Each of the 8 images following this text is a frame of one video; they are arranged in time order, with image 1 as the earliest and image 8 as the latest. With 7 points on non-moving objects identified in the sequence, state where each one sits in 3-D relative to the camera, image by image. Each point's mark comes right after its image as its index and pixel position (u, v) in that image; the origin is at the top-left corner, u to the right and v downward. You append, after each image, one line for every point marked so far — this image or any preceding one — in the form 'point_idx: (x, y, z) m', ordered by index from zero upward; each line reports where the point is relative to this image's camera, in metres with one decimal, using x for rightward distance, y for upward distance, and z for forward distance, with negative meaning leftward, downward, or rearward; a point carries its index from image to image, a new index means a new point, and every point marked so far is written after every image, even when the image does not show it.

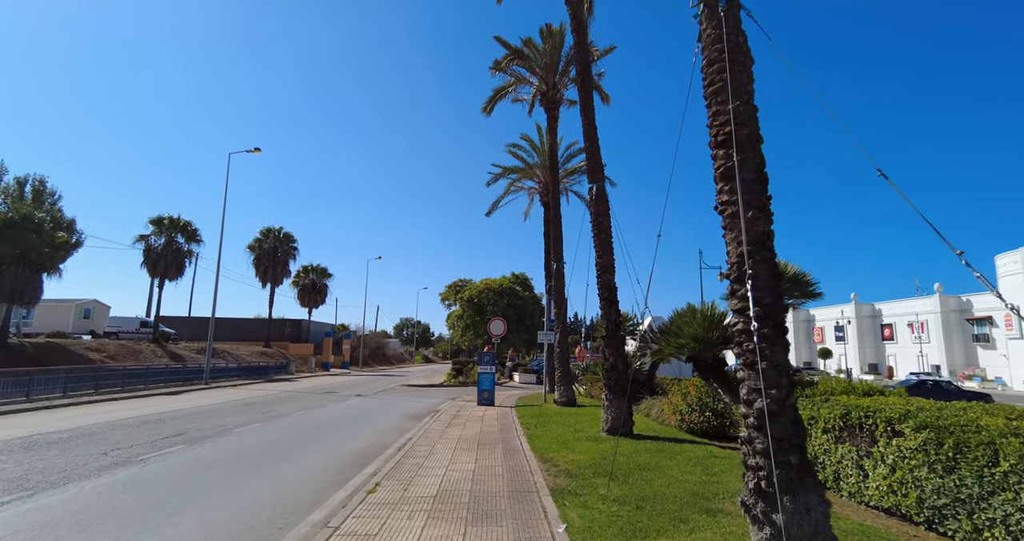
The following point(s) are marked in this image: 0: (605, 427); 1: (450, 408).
0: (+1.9, -3.2, +11.0) m
1: (-2.1, -4.8, +18.5) m
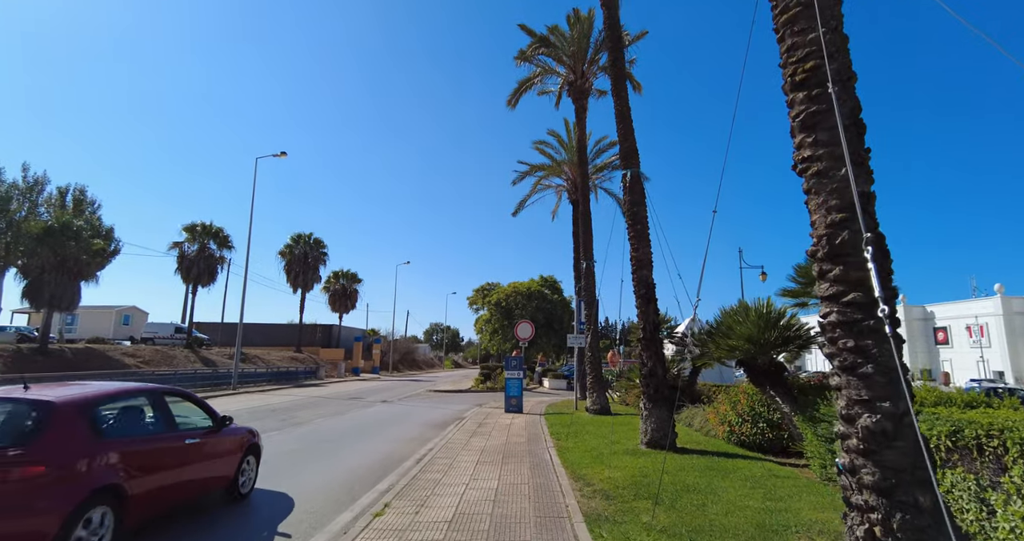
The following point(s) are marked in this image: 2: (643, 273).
0: (+2.5, -3.1, +9.9) m
1: (-1.2, -4.8, +17.6) m
2: (+2.5, 0.0, +10.1) m
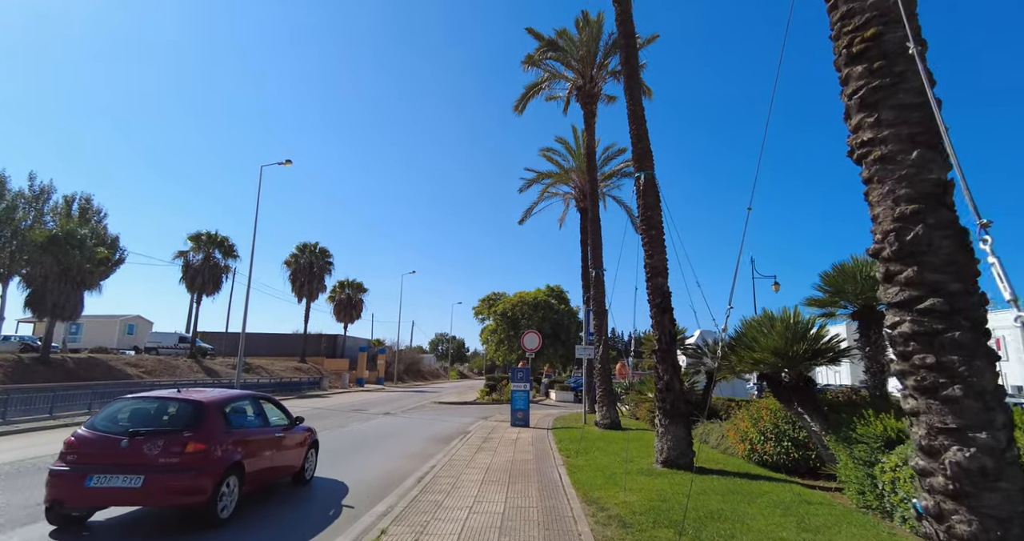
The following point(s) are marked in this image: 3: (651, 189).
0: (+2.6, -3.3, +9.3) m
1: (-1.0, -5.1, +17.1) m
2: (+2.6, -0.2, +9.5) m
3: (+2.6, +1.5, +9.7) m
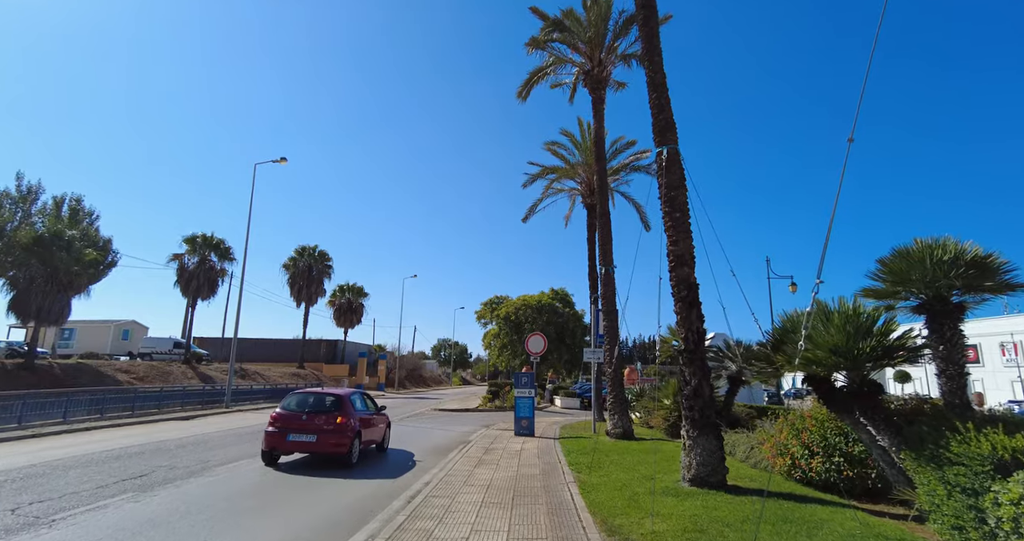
0: (+2.6, -3.1, +8.0) m
1: (-0.9, -5.0, +15.8) m
2: (+2.7, 0.0, +8.3) m
3: (+2.6, +1.7, +8.5) m
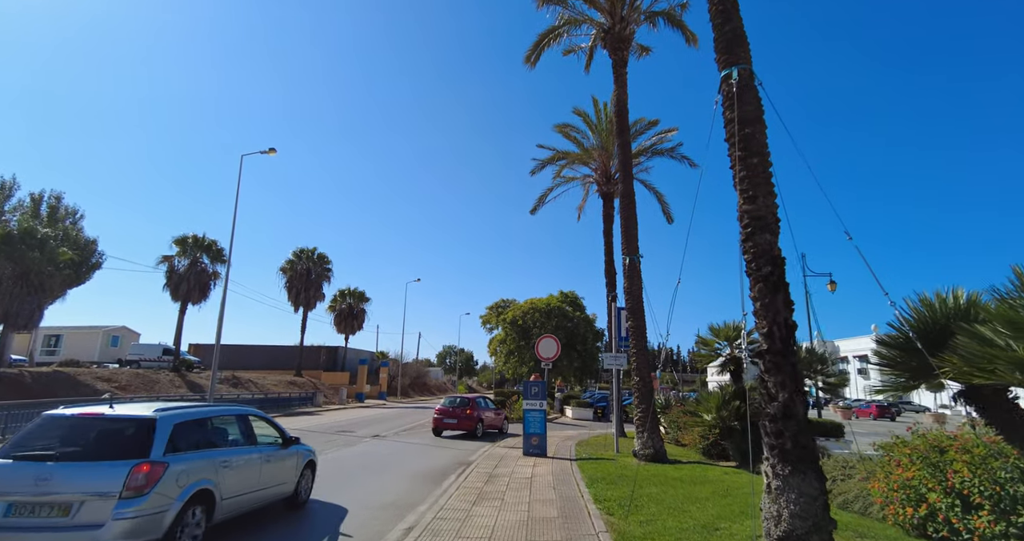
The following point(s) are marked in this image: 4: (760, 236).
0: (+2.8, -2.7, +5.6) m
1: (-0.6, -4.8, +13.3) m
2: (+2.8, +0.4, +5.9) m
3: (+2.7, +2.0, +6.1) m
4: (+2.7, +0.4, +5.9) m
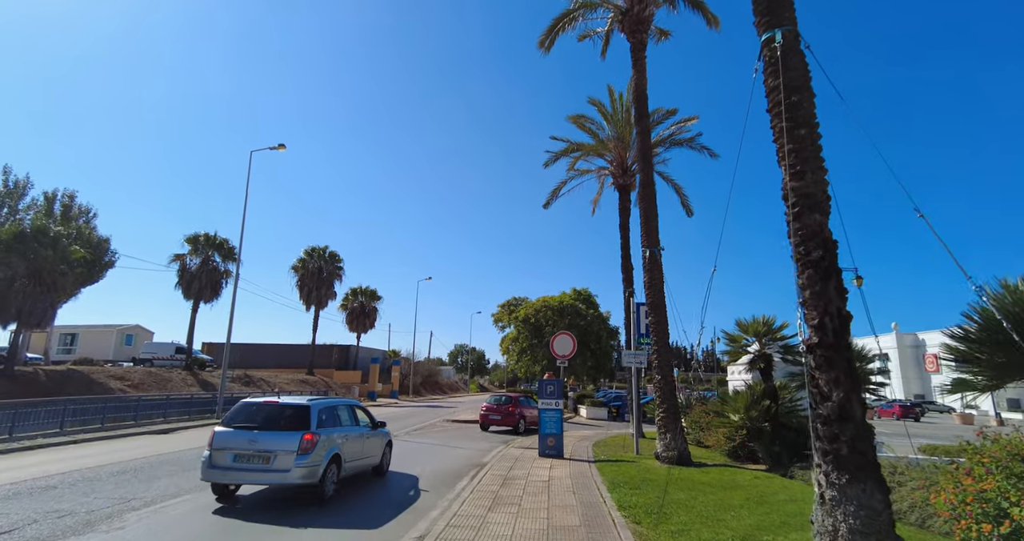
0: (+3.0, -2.6, +4.9) m
1: (-0.3, -4.6, +12.8) m
2: (+3.0, +0.5, +5.2) m
3: (+2.9, +2.2, +5.4) m
4: (+2.9, +0.5, +5.3) m
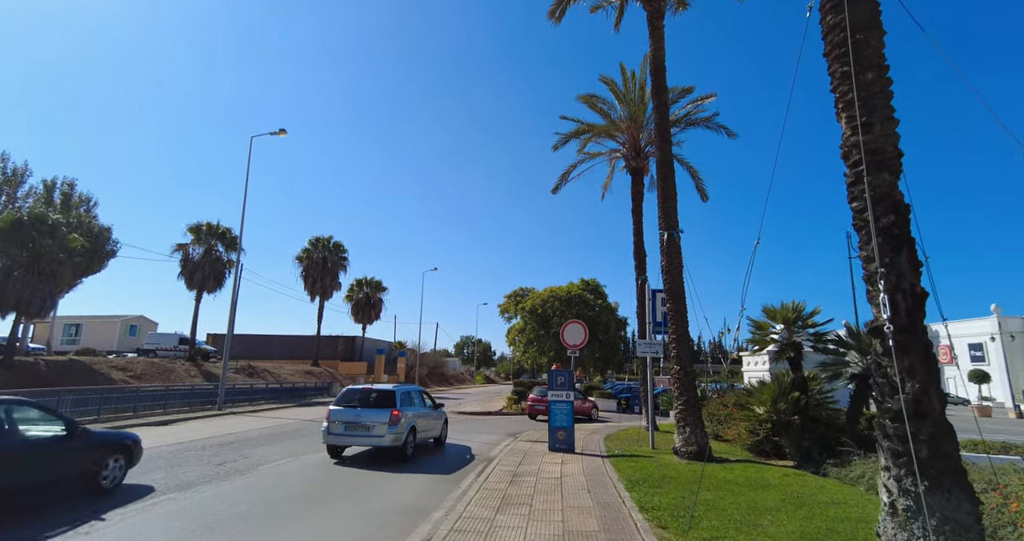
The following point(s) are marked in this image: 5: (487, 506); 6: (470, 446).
0: (+3.1, -2.3, +4.2) m
1: (-0.1, -4.3, +12.1) m
2: (+3.1, +0.8, +4.4) m
3: (+3.0, +2.4, +4.6) m
4: (+3.0, +0.8, +4.5) m
5: (-0.4, -3.5, +7.9) m
6: (-1.2, -4.8, +14.6) m
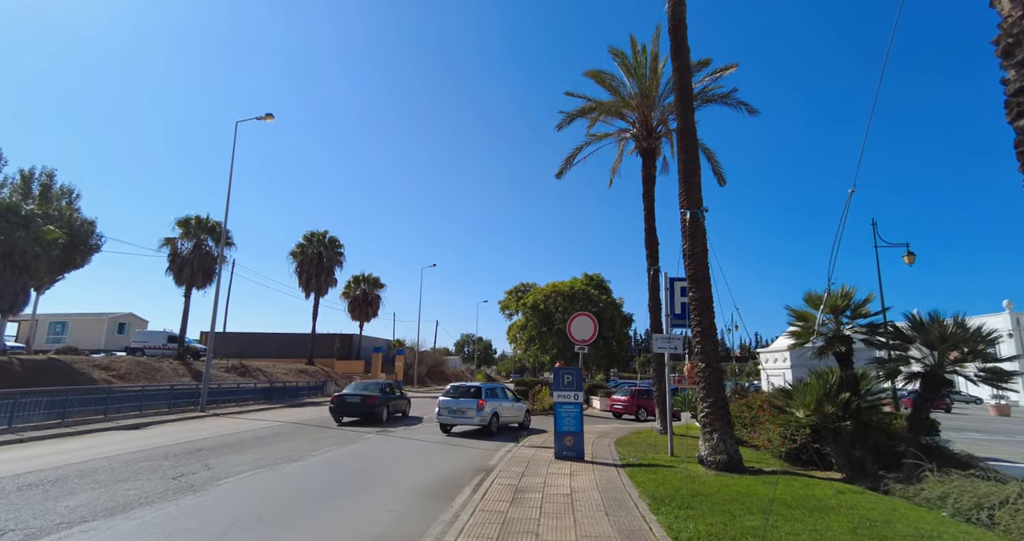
0: (+3.1, -2.0, +2.7) m
1: (0.0, -3.9, +10.6) m
2: (+3.1, +1.1, +2.9) m
3: (+3.0, +2.7, +3.1) m
4: (+3.0, +1.1, +3.0) m
5: (-0.3, -3.2, +6.4) m
6: (-1.1, -4.5, +13.1) m
